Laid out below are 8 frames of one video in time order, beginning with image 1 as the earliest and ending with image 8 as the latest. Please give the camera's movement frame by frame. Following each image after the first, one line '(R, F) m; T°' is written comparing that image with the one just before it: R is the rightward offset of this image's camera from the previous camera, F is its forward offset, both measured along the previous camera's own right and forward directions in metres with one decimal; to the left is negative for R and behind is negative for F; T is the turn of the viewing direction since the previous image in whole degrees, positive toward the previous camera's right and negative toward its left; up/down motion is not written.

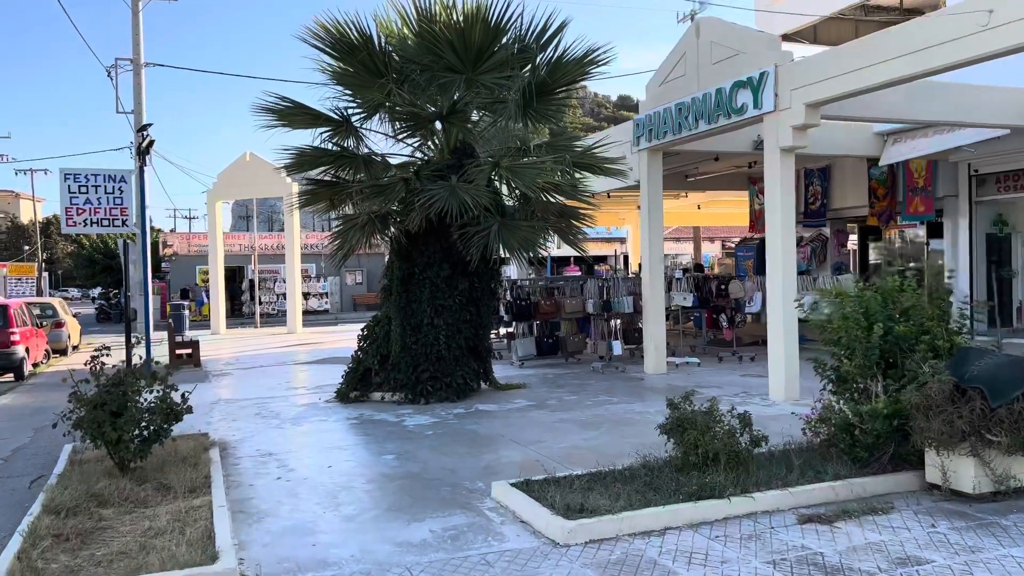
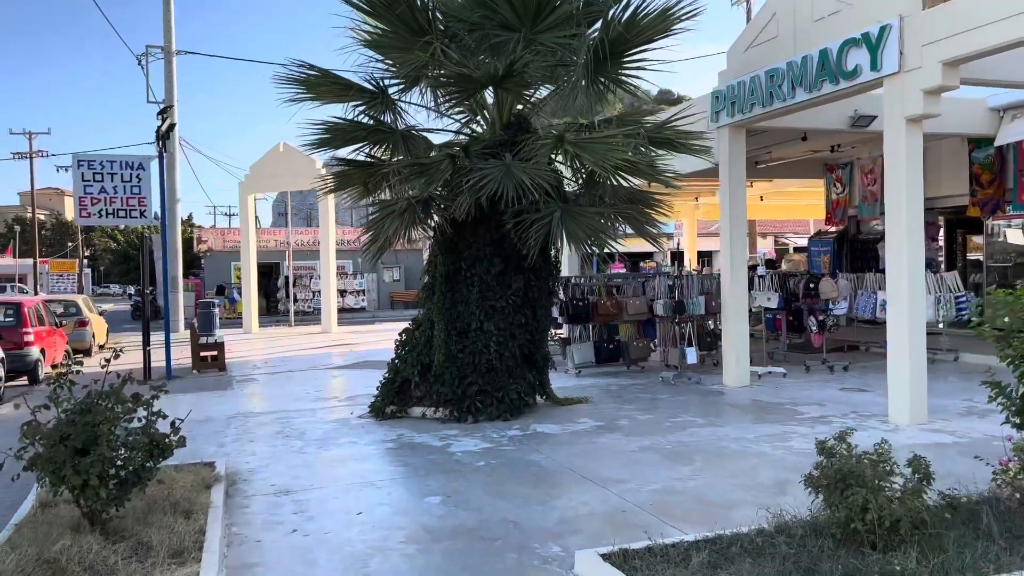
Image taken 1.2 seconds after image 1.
(-0.3, +1.4) m; -3°
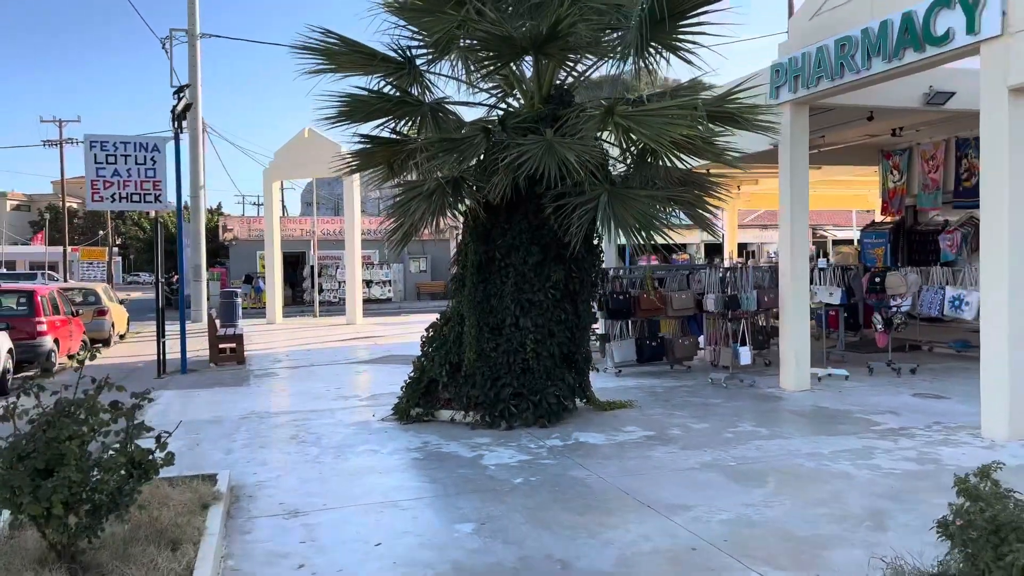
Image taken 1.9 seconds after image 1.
(-0.1, +0.8) m; -2°
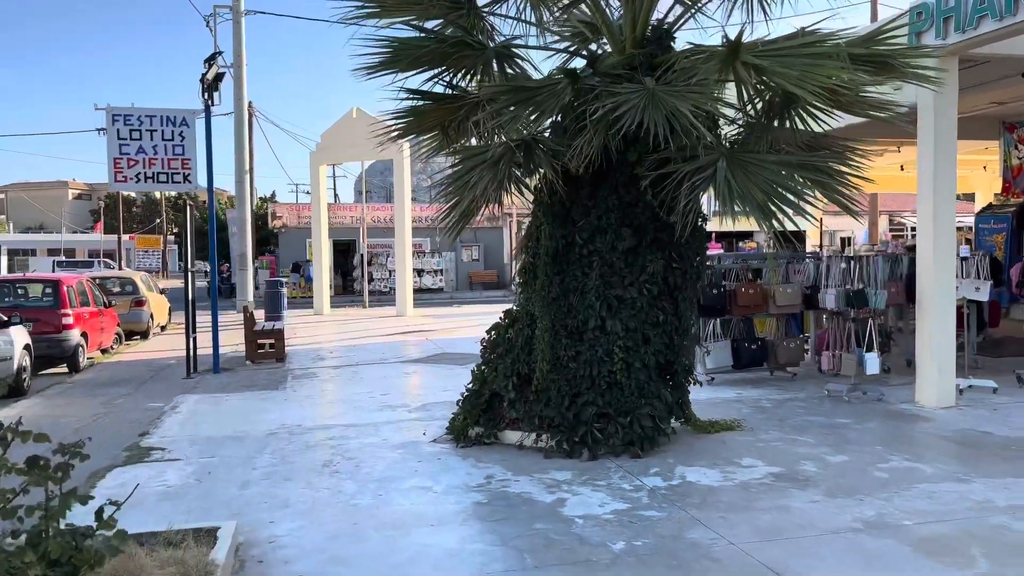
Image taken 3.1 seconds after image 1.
(-0.2, +1.4) m; -4°
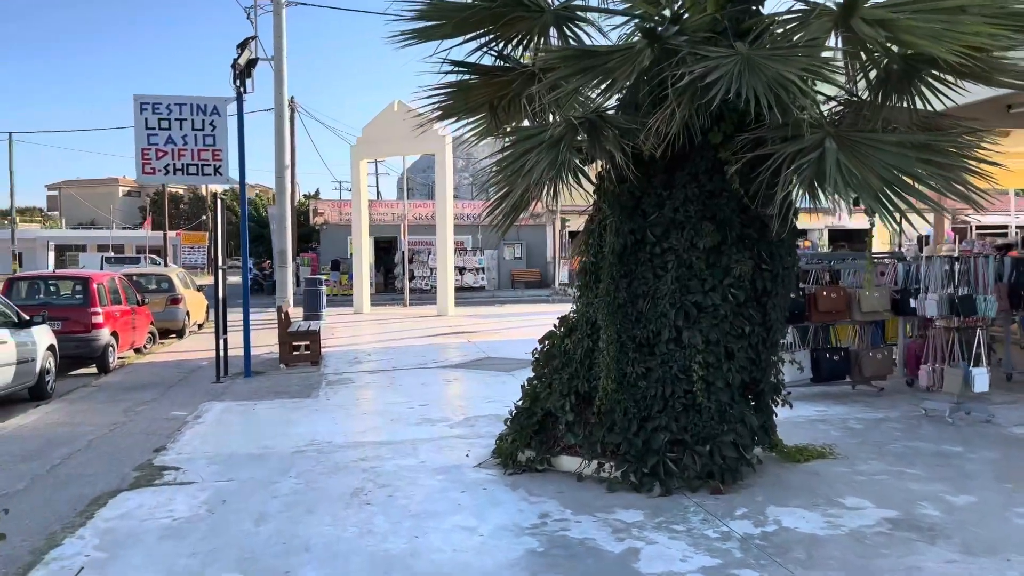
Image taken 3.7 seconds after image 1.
(-0.1, +0.8) m; -3°
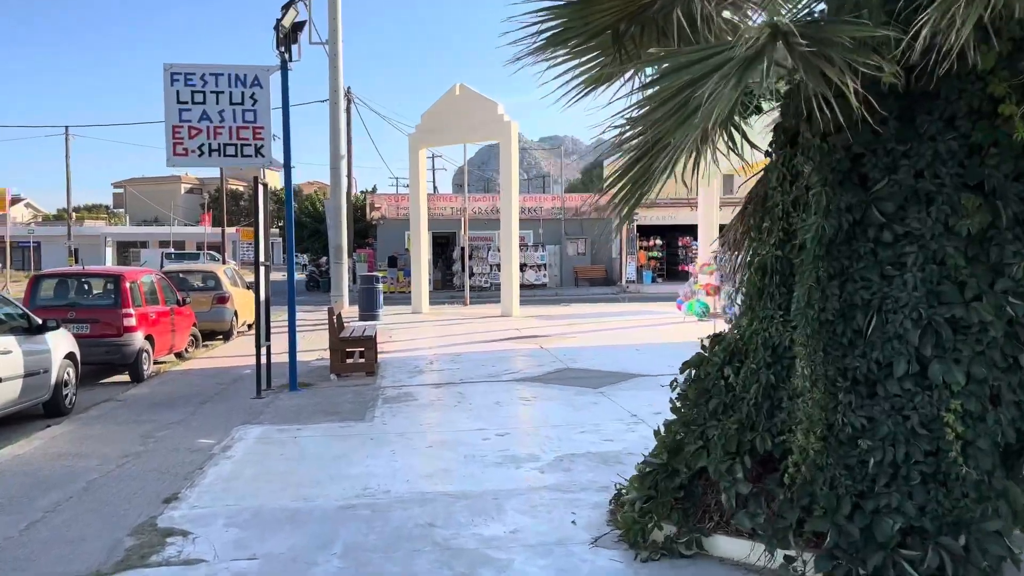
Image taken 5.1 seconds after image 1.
(-0.4, +1.6) m; -4°
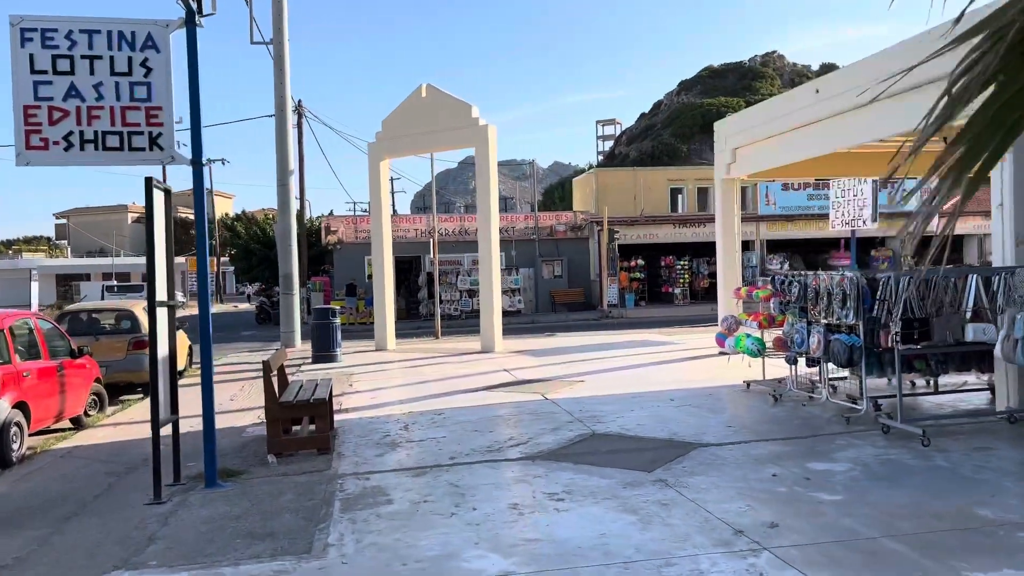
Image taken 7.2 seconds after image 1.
(-0.4, +2.5) m; +3°
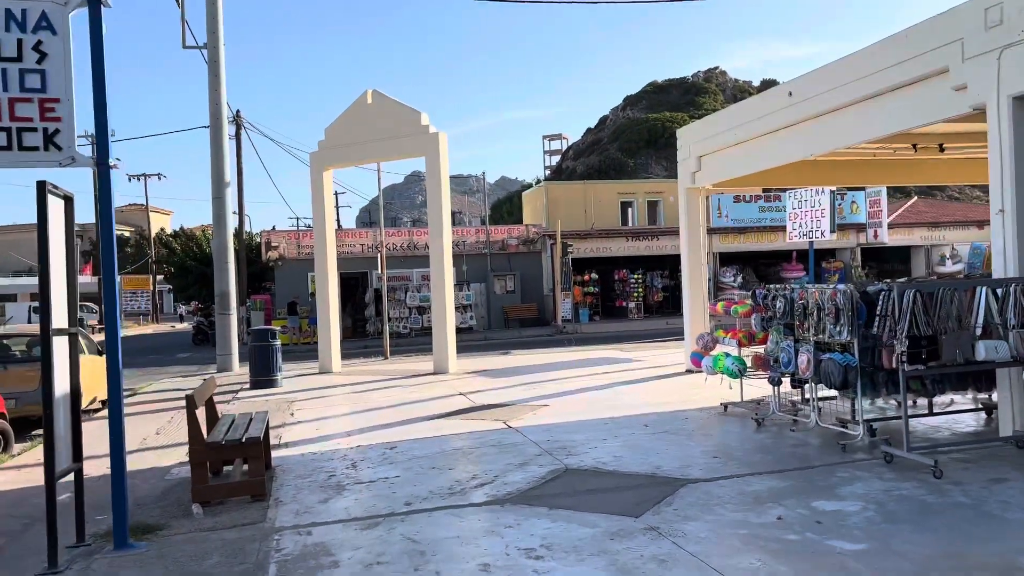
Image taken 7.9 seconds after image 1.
(-0.1, +0.8) m; +4°
